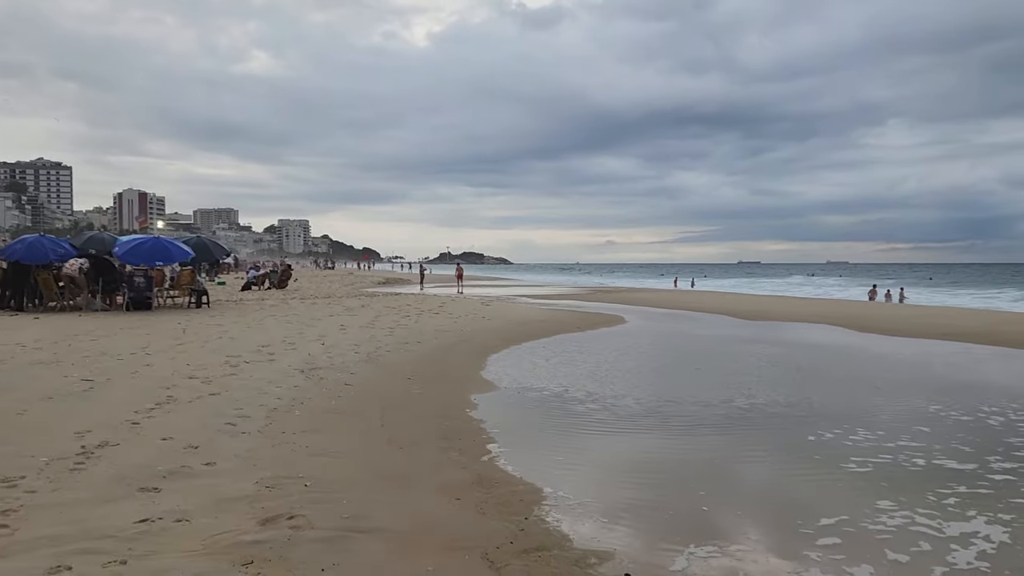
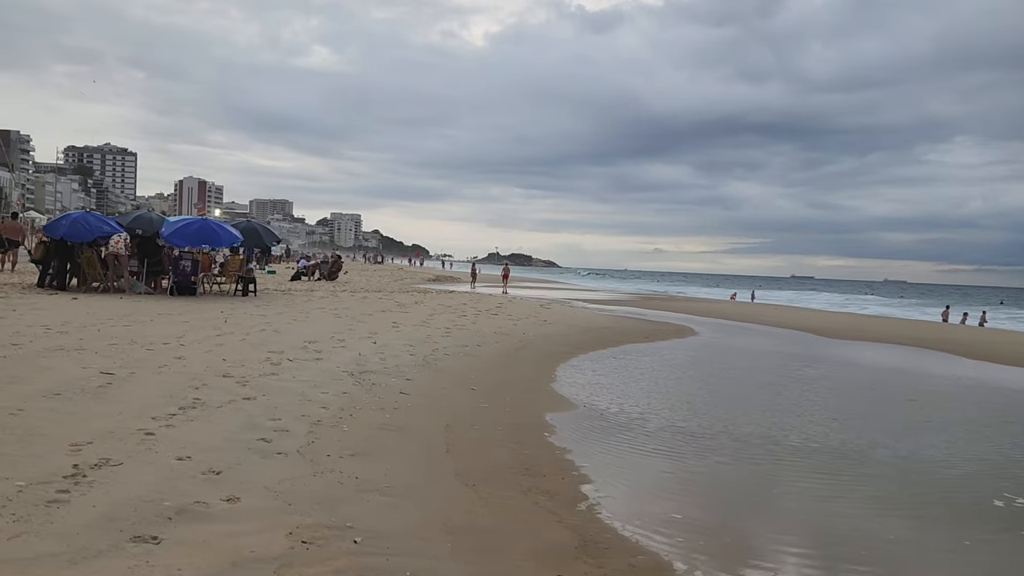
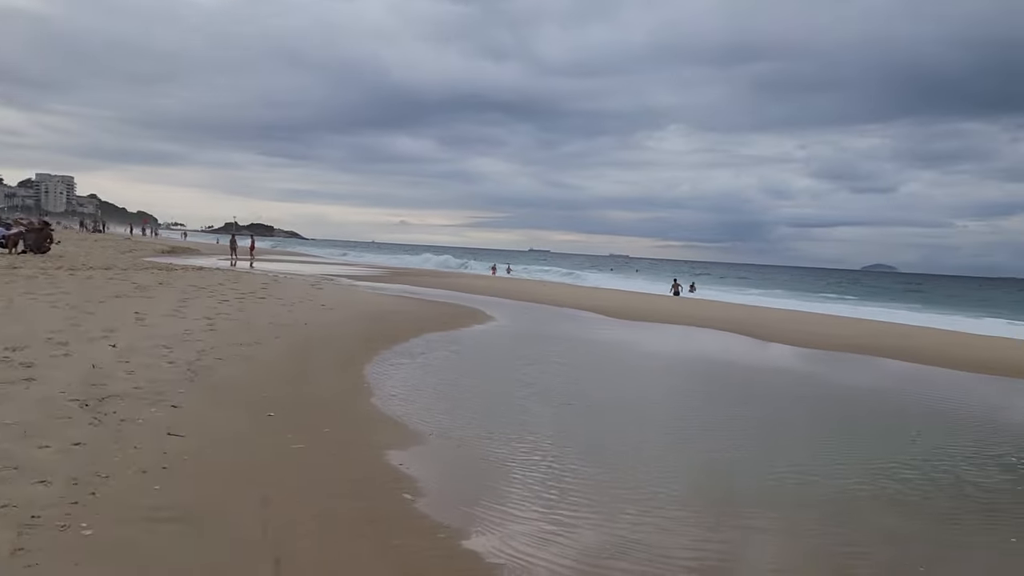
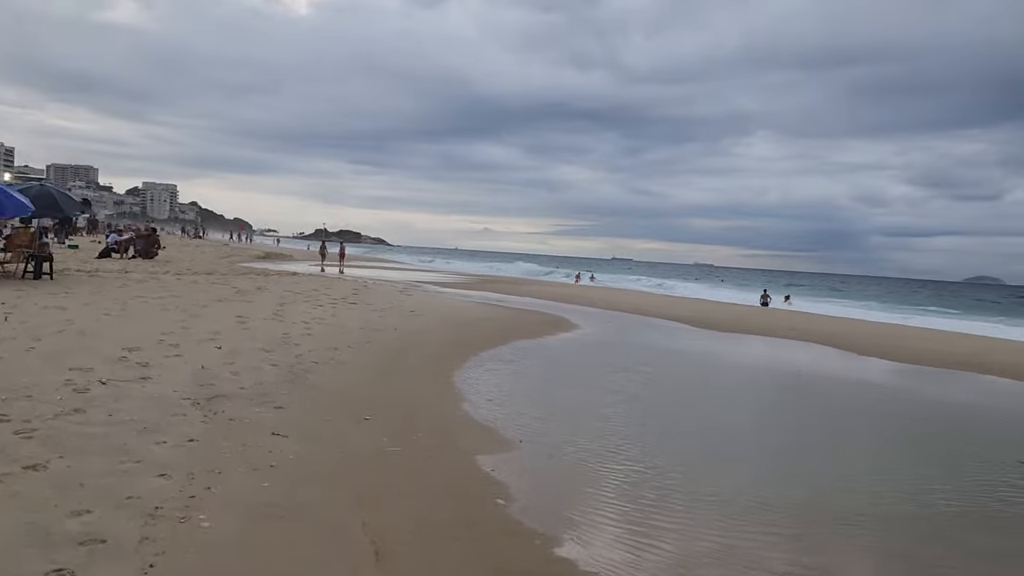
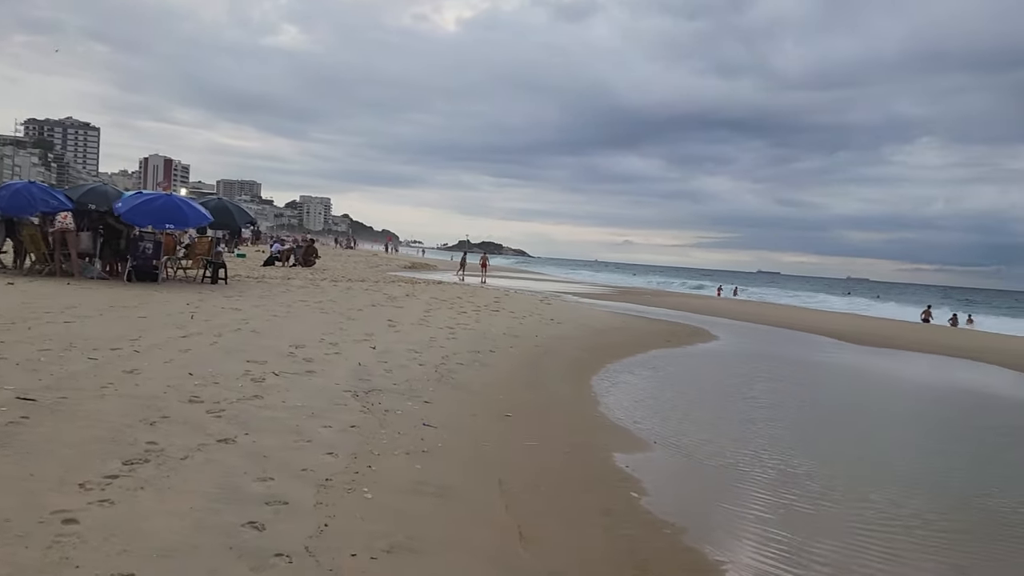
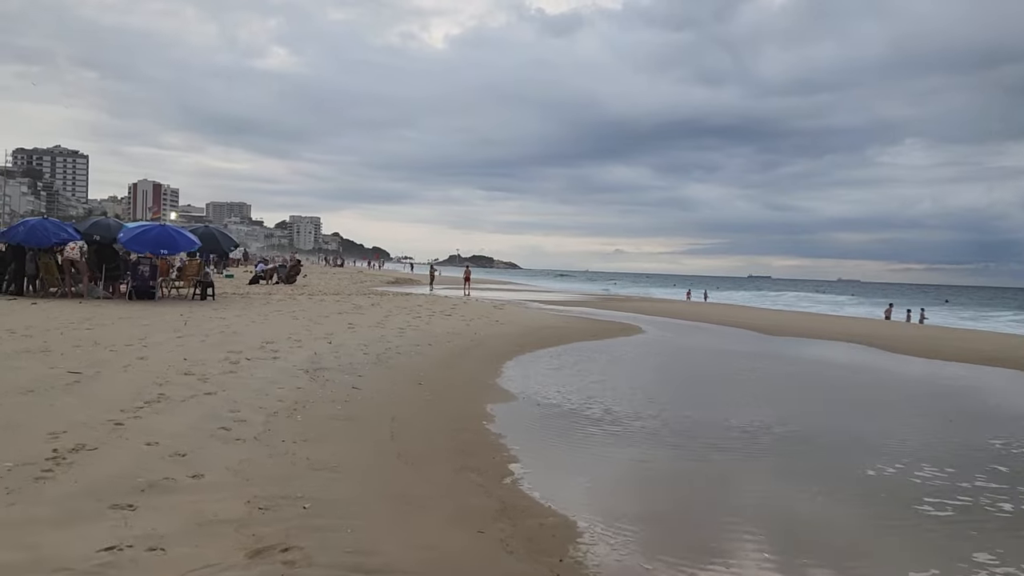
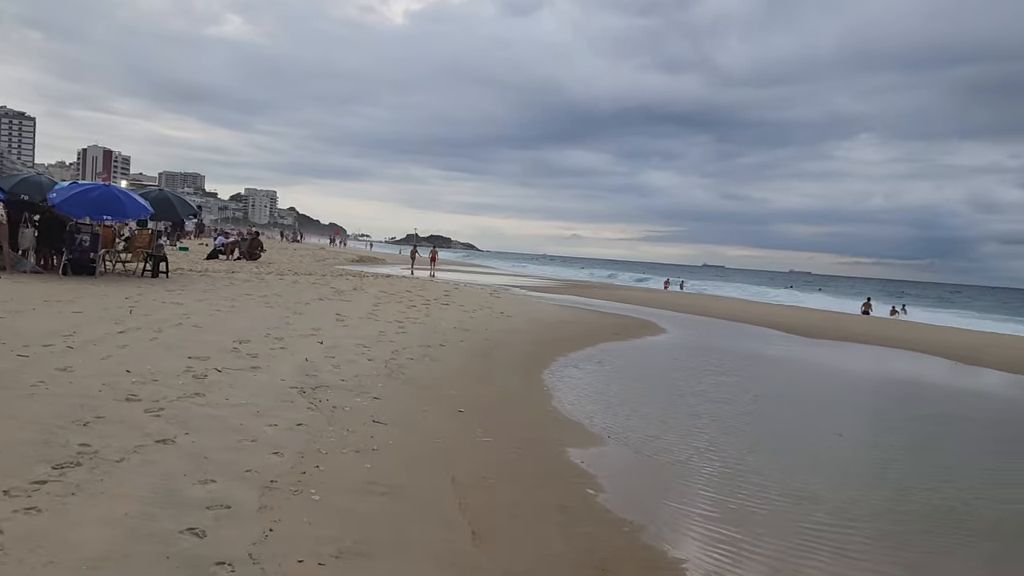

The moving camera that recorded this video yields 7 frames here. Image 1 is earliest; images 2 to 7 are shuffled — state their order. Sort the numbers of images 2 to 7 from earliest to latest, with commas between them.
6, 2, 5, 7, 4, 3
